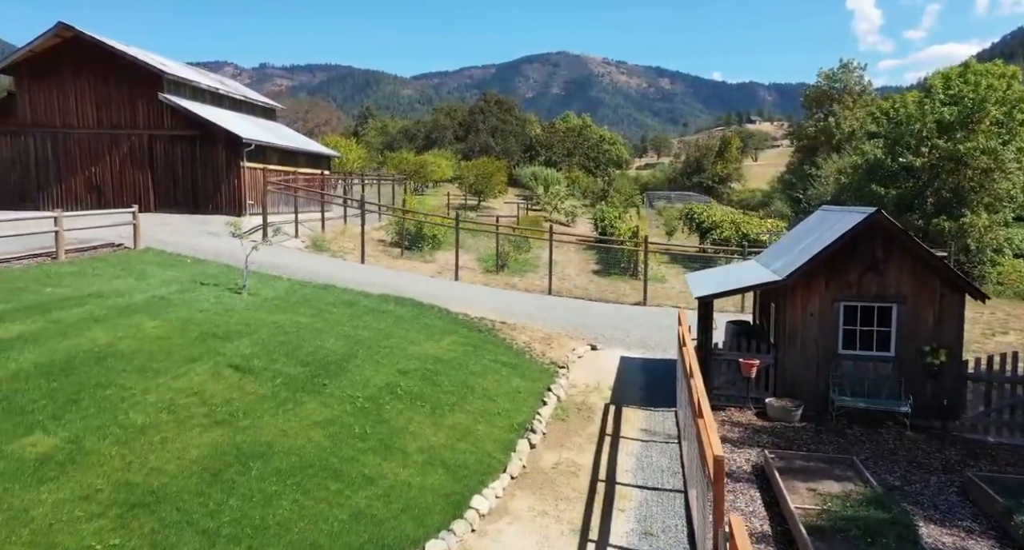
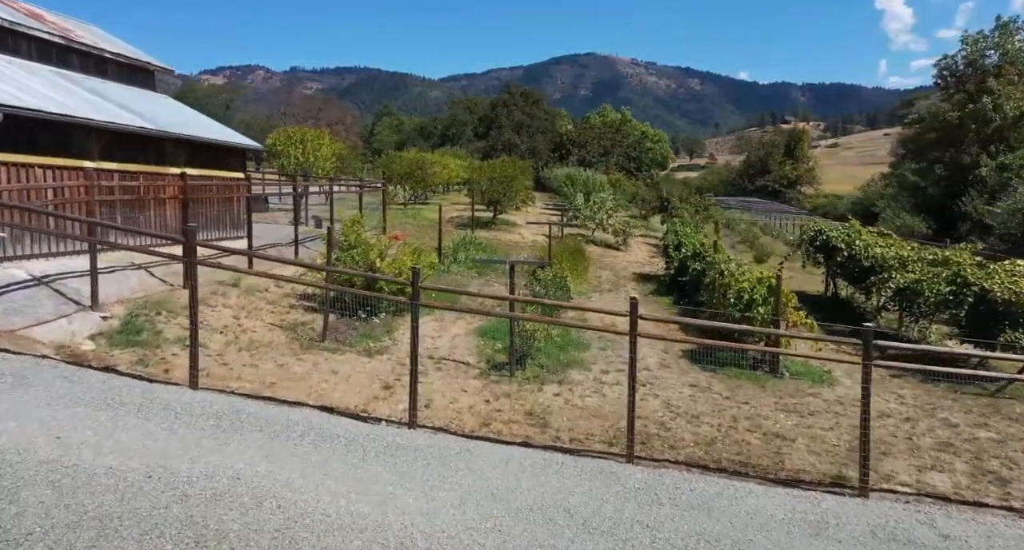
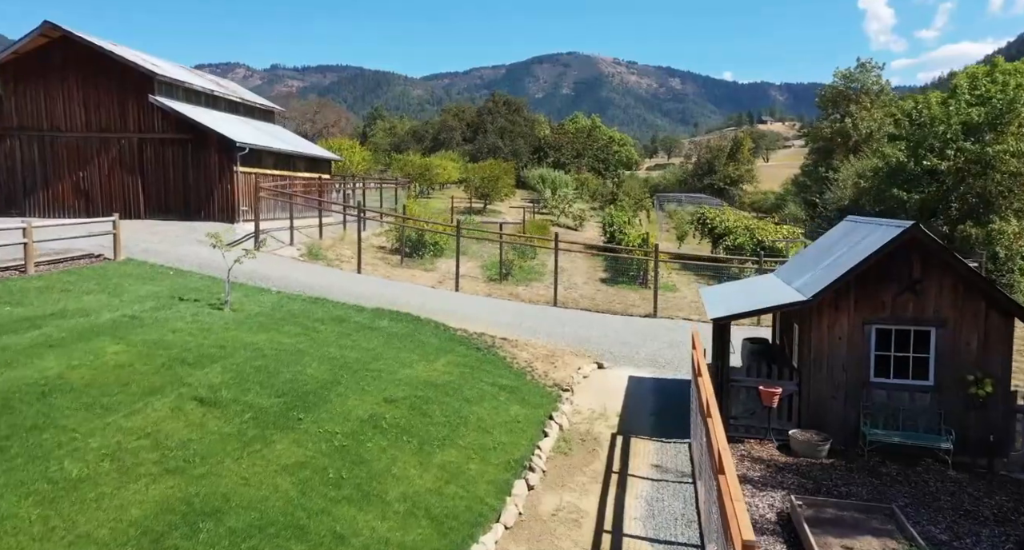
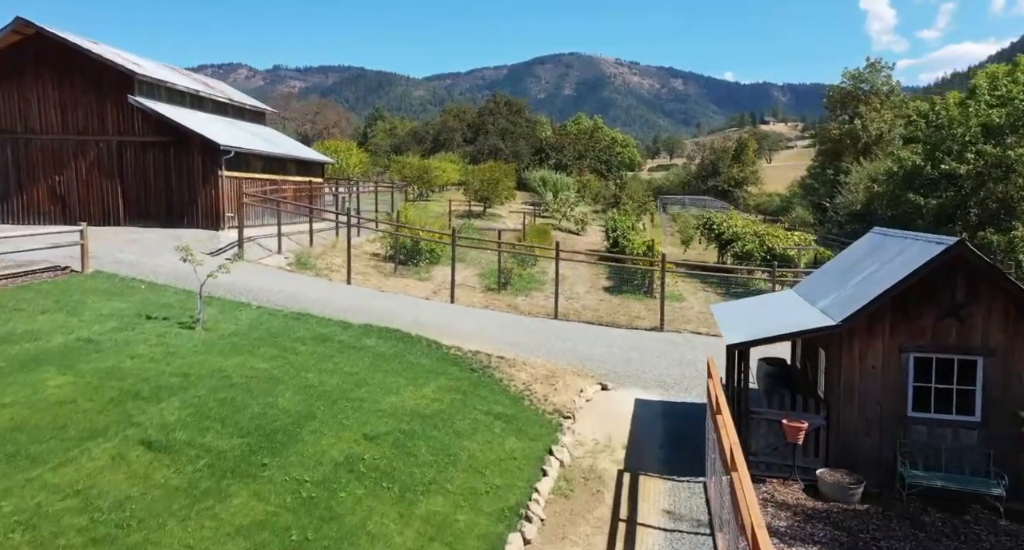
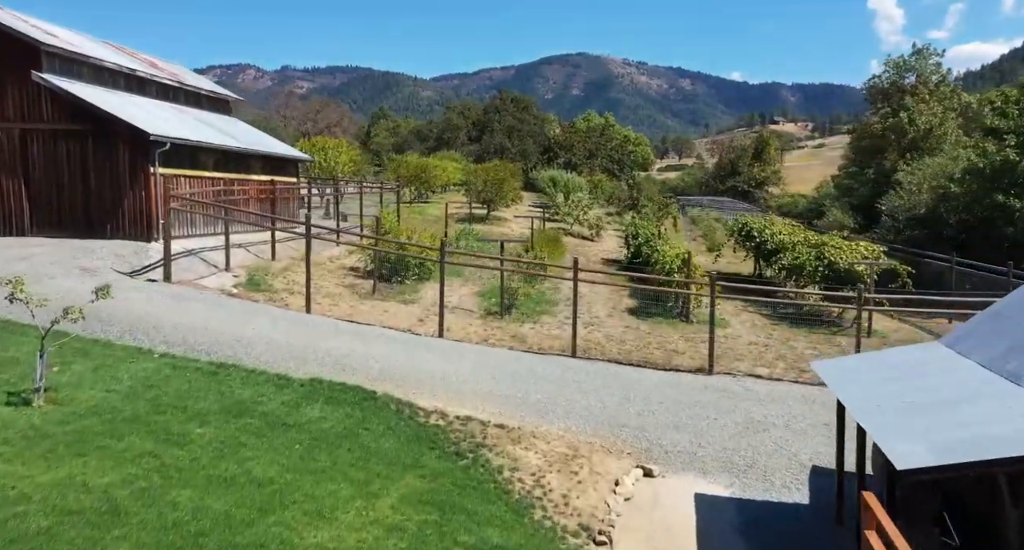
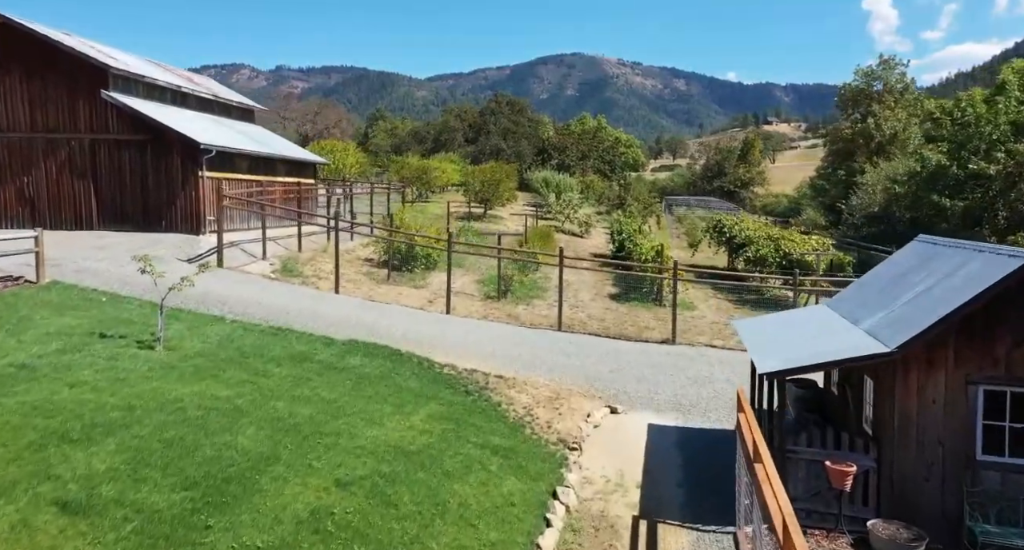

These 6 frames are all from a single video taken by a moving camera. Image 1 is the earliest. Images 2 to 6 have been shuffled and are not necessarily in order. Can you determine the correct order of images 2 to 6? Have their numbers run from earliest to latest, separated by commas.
3, 4, 6, 5, 2
